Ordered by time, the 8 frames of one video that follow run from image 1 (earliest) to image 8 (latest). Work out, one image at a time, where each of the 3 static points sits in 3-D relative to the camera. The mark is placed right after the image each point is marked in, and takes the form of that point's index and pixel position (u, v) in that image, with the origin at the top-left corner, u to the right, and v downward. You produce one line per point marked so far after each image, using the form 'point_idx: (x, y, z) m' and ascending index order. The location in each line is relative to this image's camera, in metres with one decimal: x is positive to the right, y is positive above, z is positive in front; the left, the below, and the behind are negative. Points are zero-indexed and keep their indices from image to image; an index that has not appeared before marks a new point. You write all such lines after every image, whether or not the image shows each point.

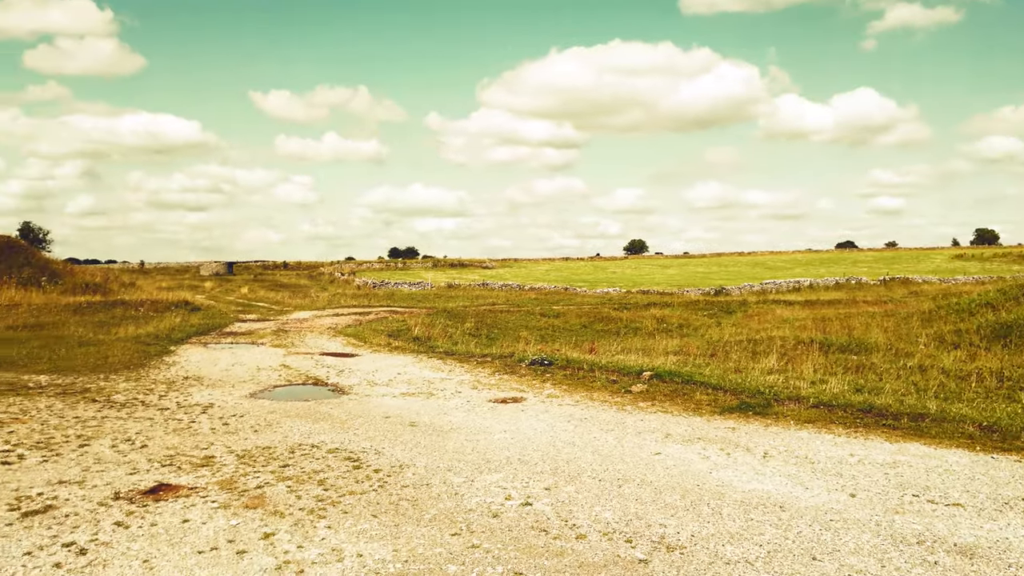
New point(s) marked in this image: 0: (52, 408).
0: (-6.6, -1.7, +10.8) m
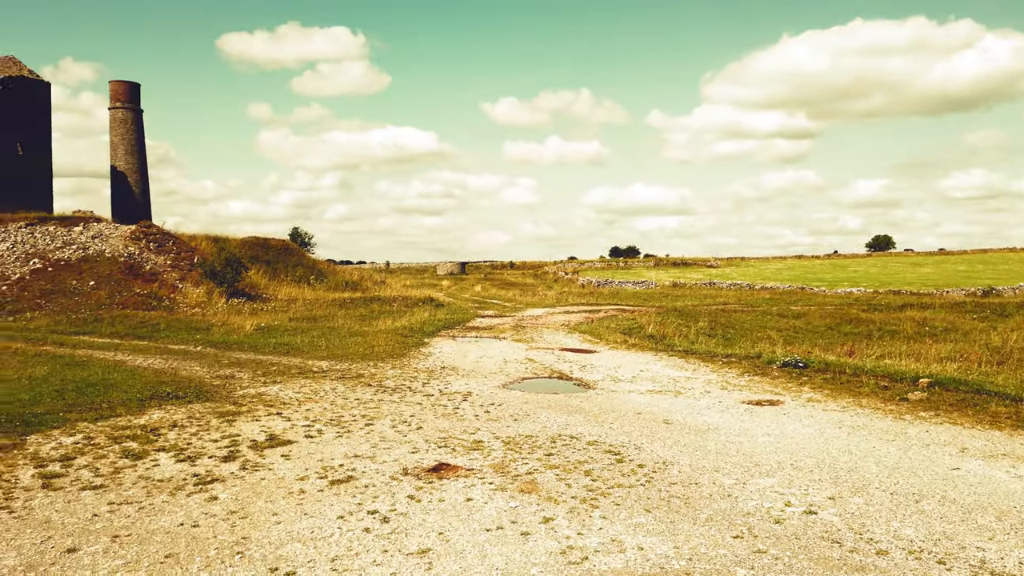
0: (-2.8, -1.6, +12.1) m
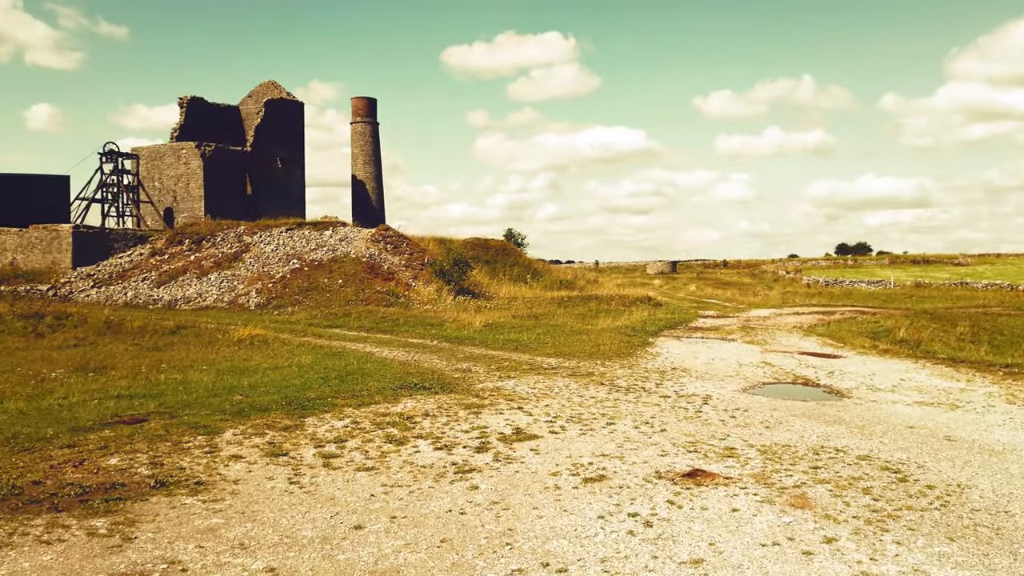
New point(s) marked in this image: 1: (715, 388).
0: (+0.9, -1.6, +12.2) m
1: (+3.1, -1.5, +11.7) m
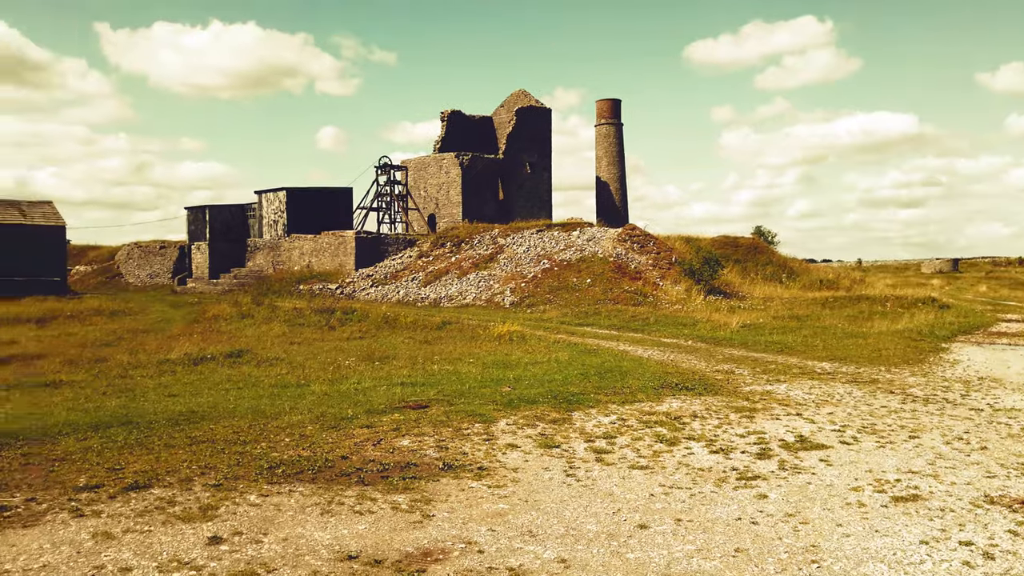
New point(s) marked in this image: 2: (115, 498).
0: (+5.0, -1.5, +11.1) m
1: (+6.9, -1.5, +9.9) m
2: (-3.2, -1.7, +6.0) m
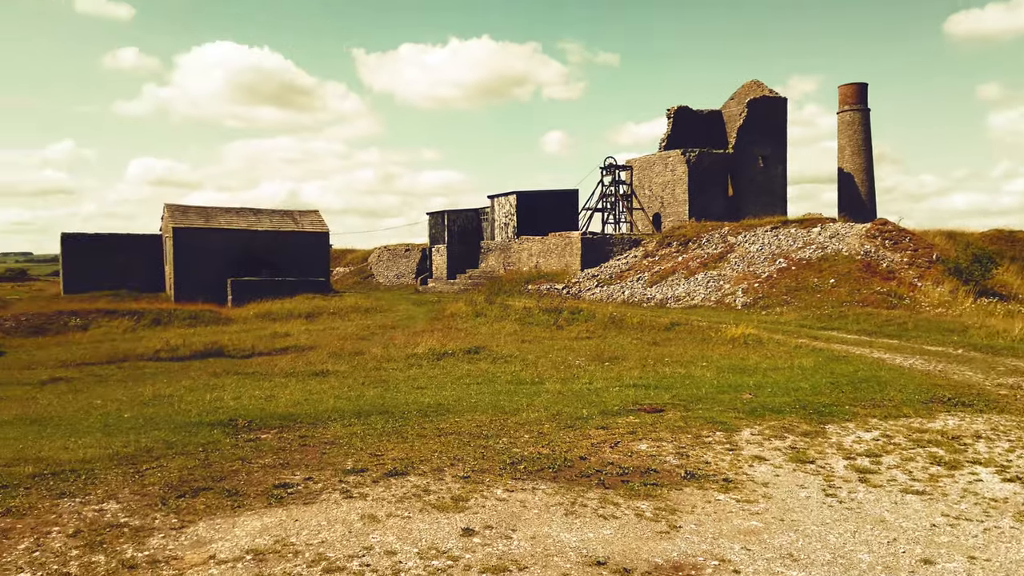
0: (+8.1, -1.6, +9.0) m
1: (+9.6, -1.5, +7.3) m
2: (-1.1, -1.7, +6.5) m
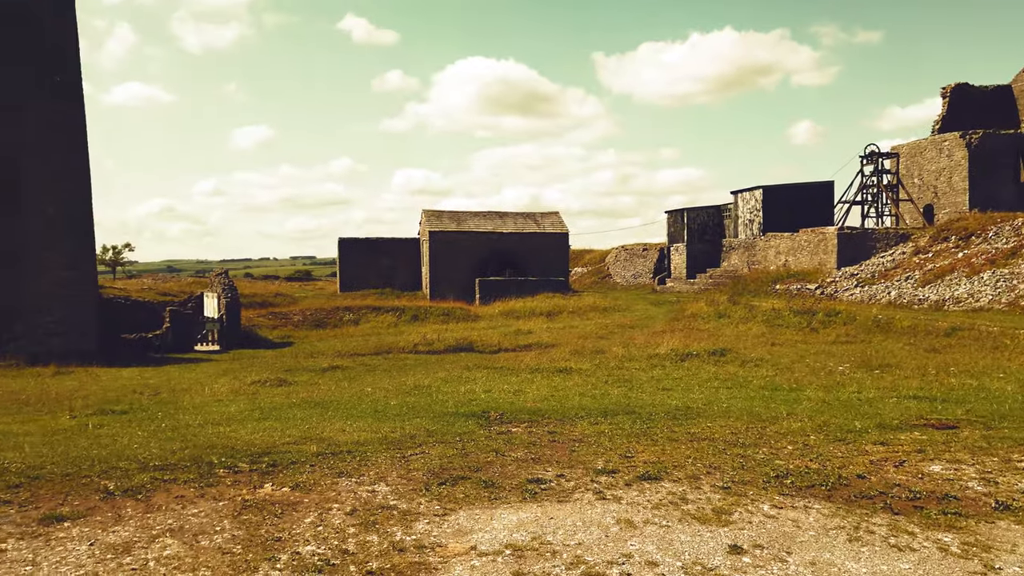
0: (+10.5, -1.6, +5.8) m
1: (+11.4, -1.5, +3.7) m
2: (+1.0, -1.6, +6.2) m
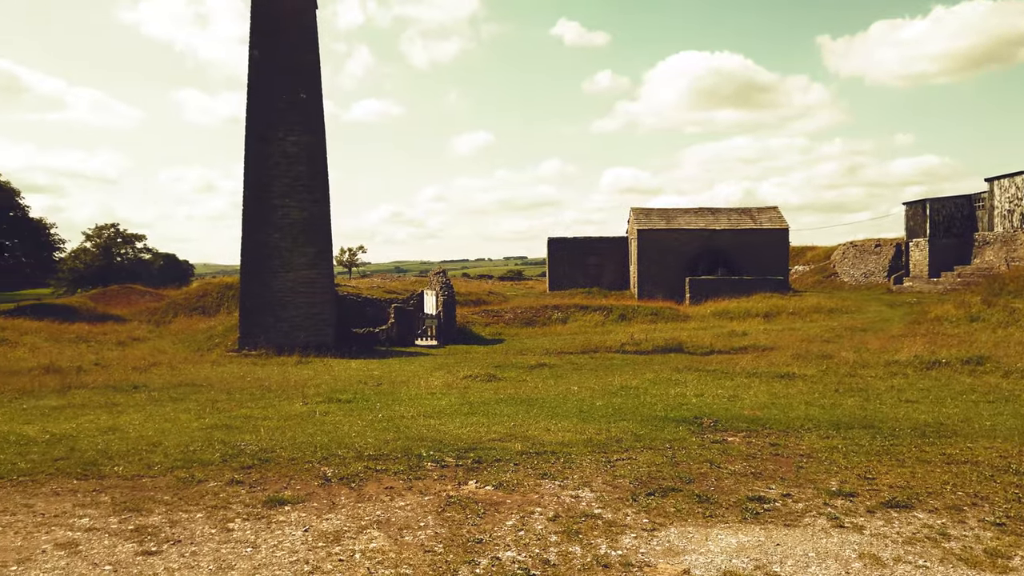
0: (+11.6, -1.5, +2.3) m
1: (+11.9, -1.5, +0.1) m
2: (+2.5, -1.6, +5.3) m
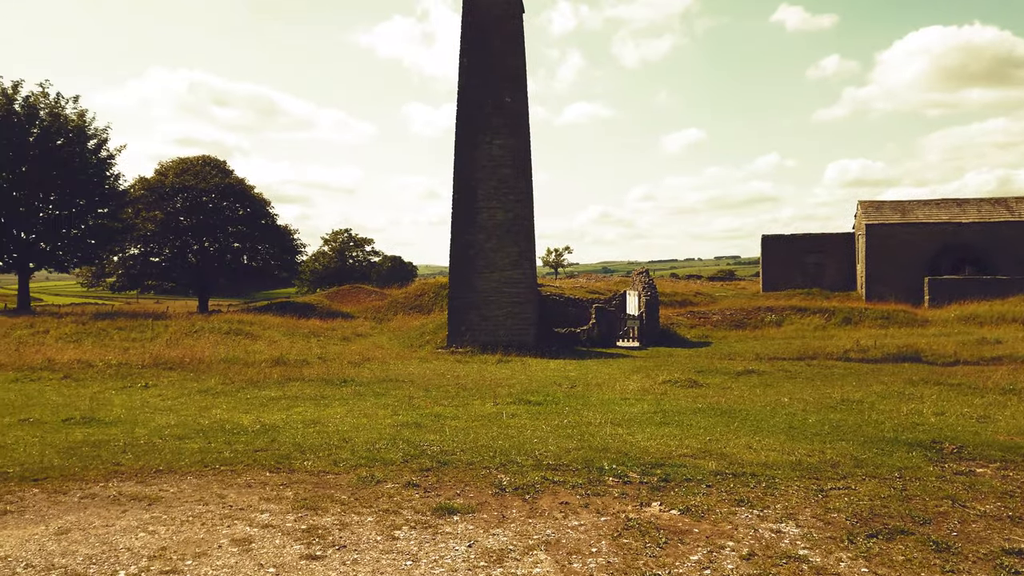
0: (+11.5, -1.6, -1.3) m
1: (+11.2, -1.5, -3.6) m
2: (+3.6, -1.6, +4.0) m
